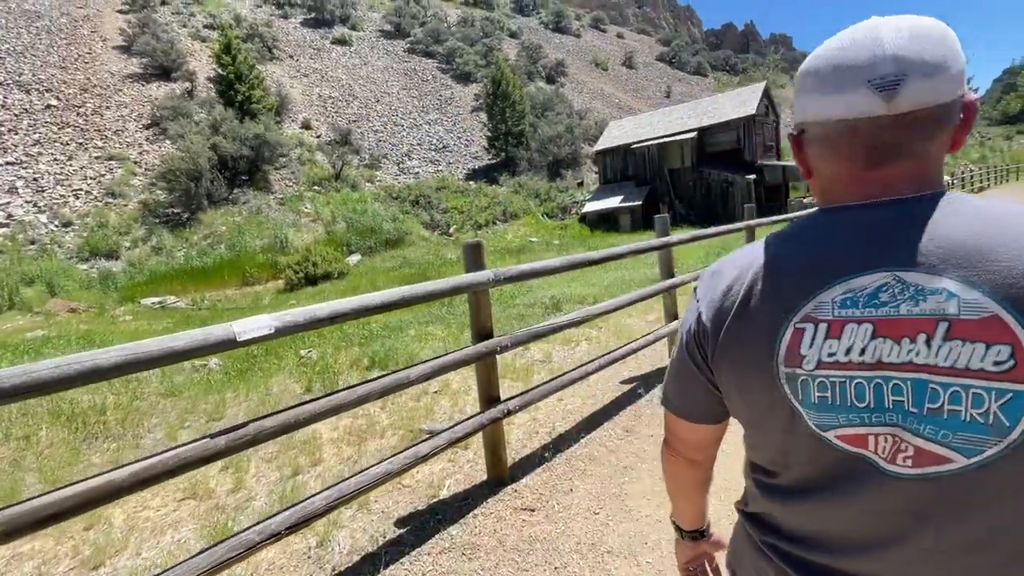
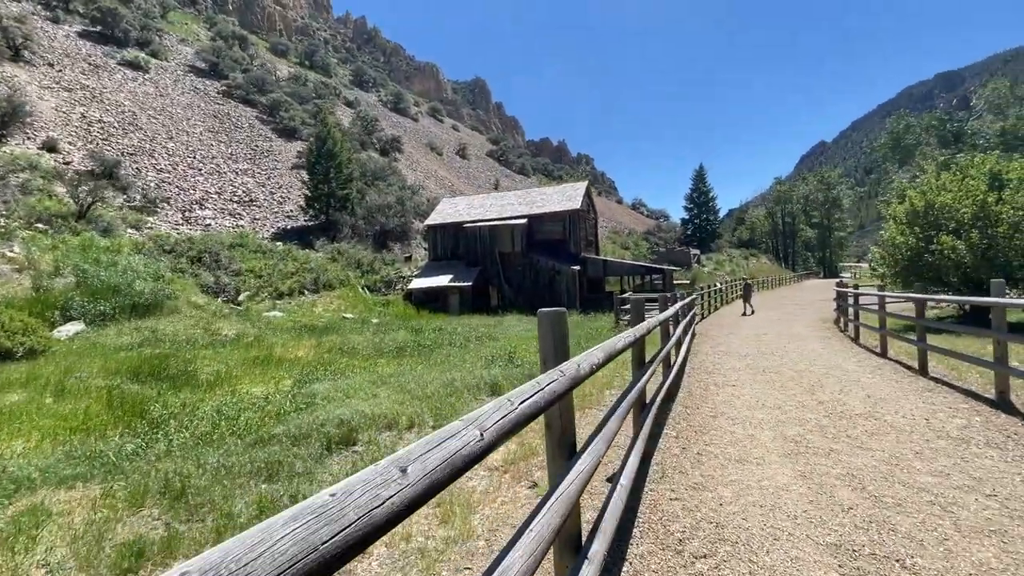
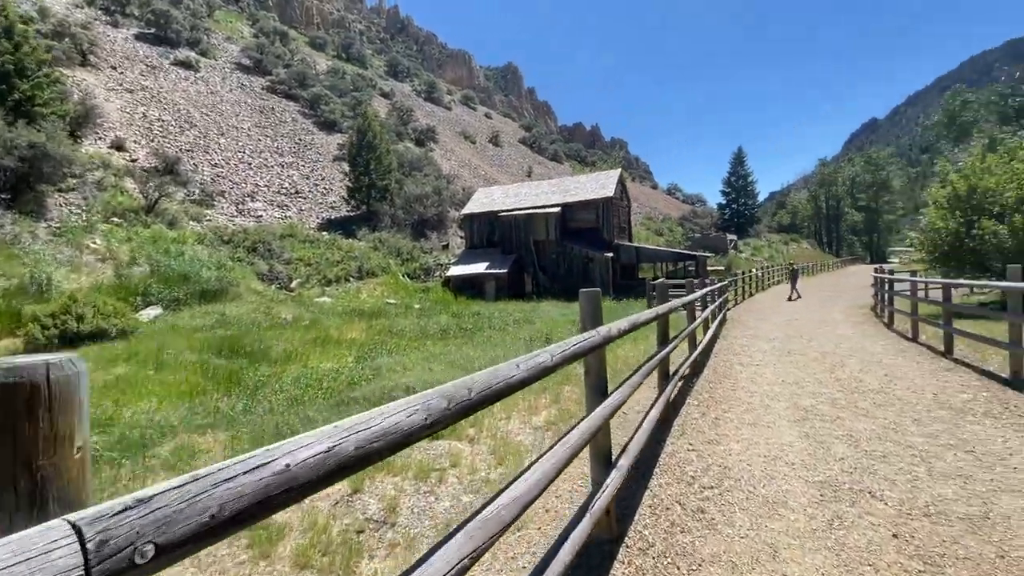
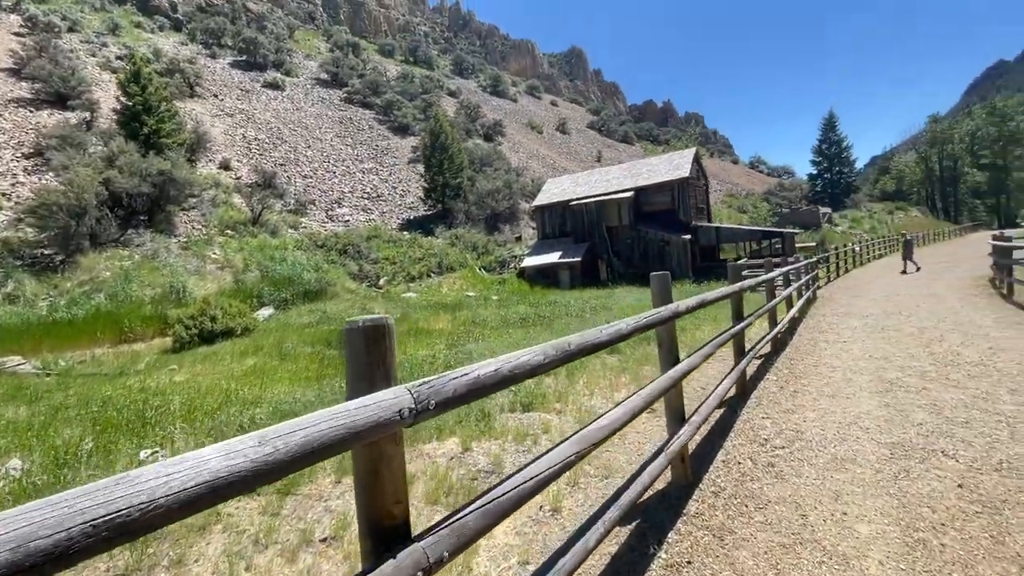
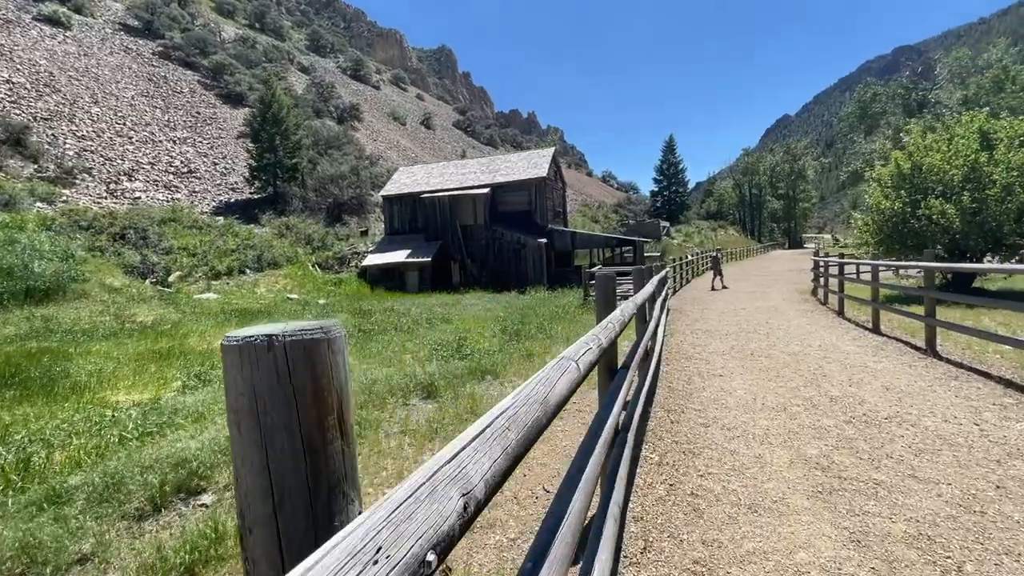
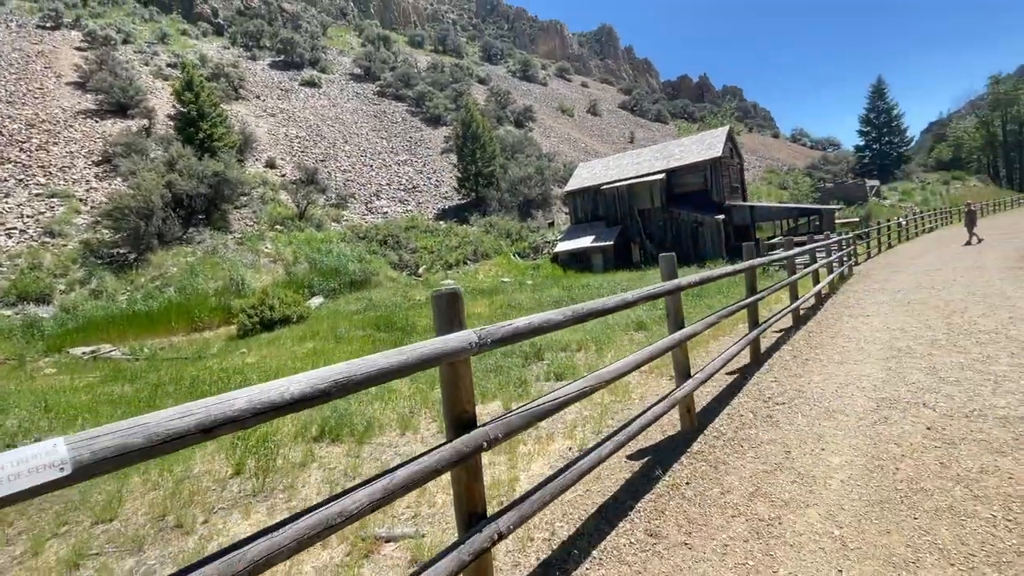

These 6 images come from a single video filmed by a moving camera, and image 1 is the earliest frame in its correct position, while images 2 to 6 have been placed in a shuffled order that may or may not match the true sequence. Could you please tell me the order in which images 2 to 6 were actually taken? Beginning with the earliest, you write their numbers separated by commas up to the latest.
6, 4, 3, 2, 5
